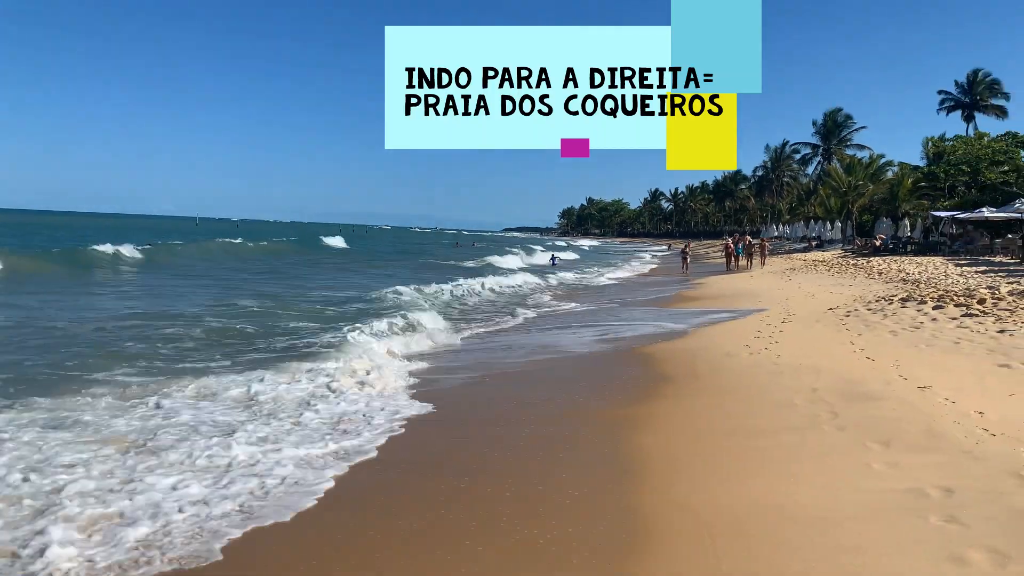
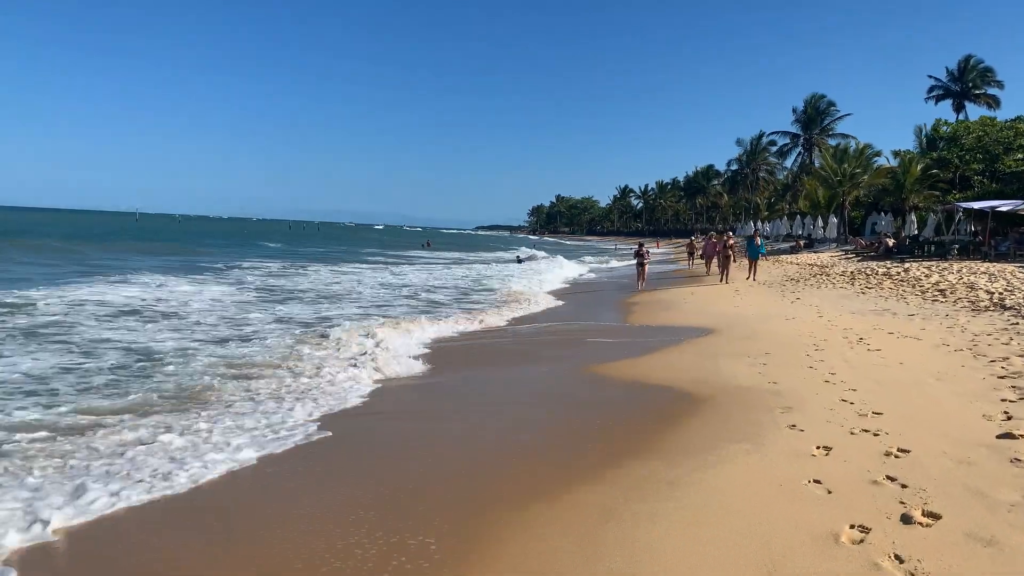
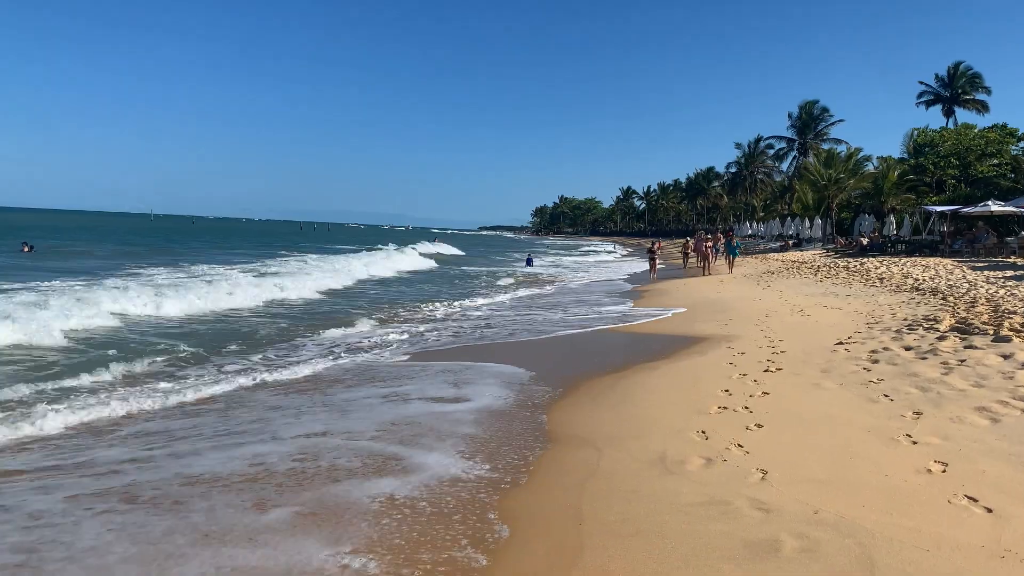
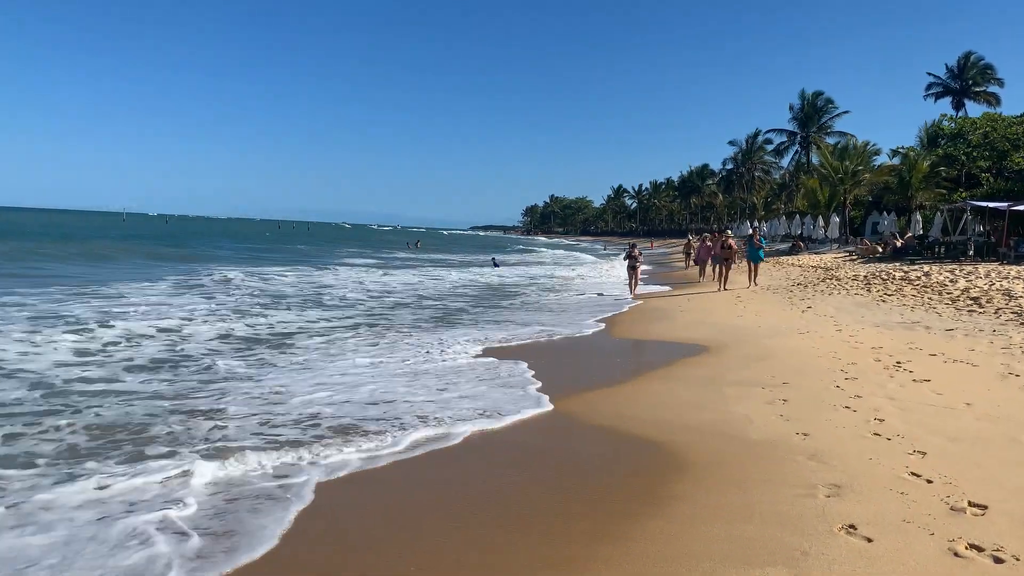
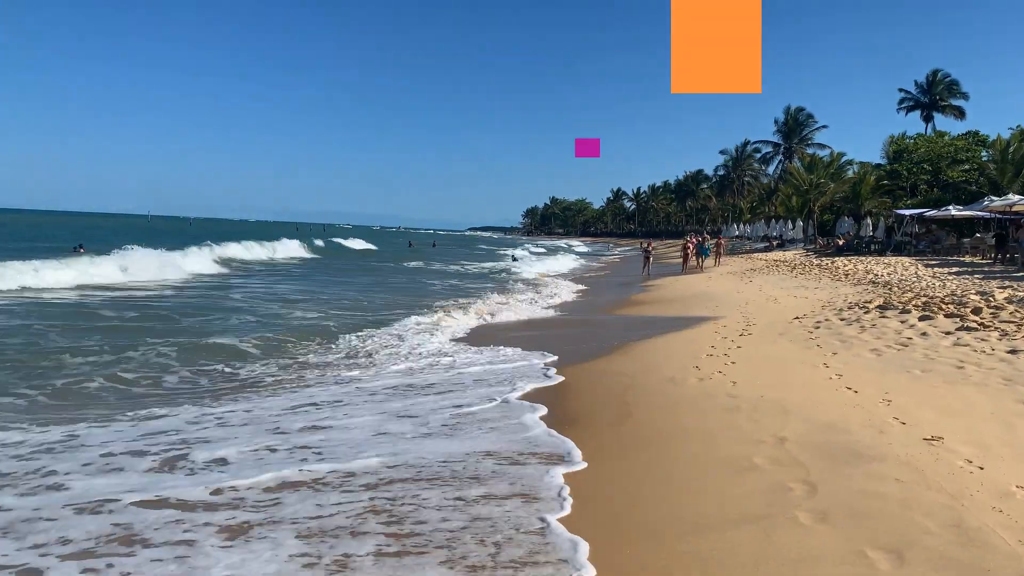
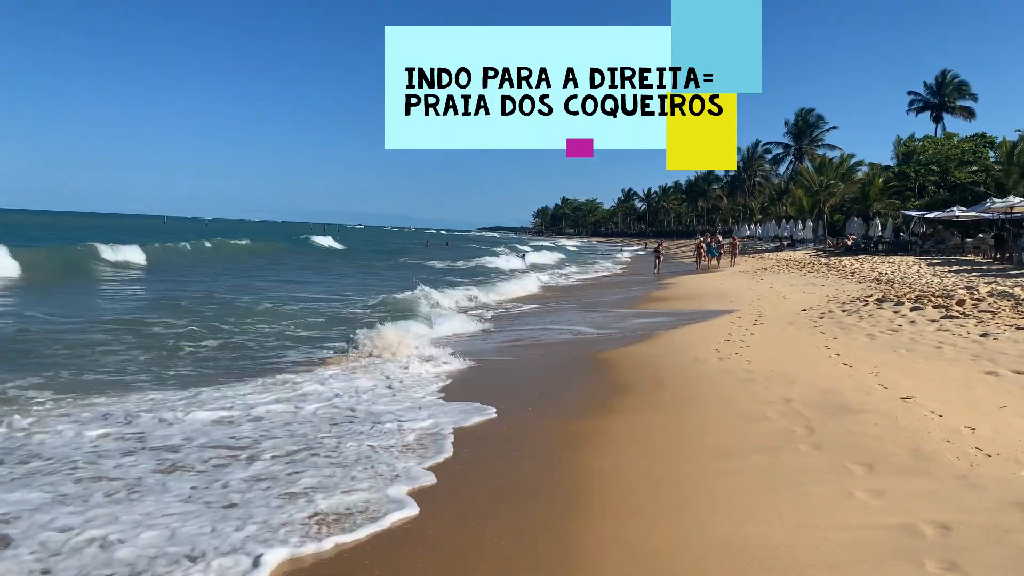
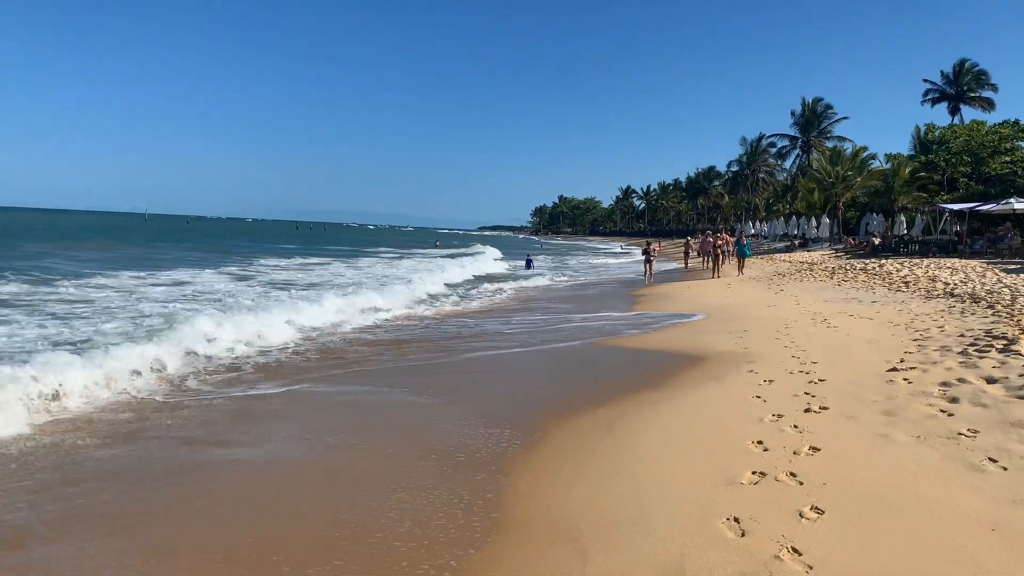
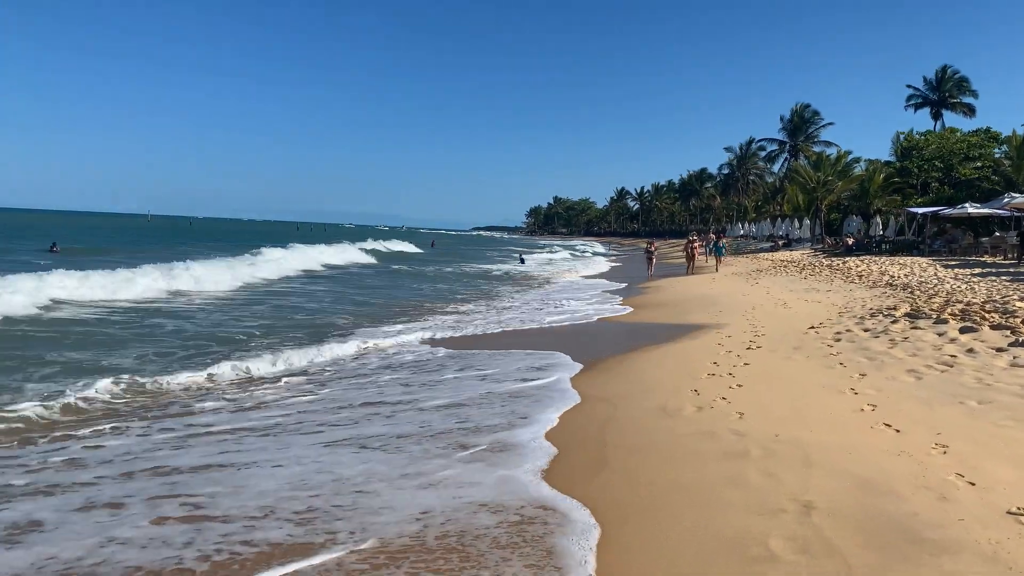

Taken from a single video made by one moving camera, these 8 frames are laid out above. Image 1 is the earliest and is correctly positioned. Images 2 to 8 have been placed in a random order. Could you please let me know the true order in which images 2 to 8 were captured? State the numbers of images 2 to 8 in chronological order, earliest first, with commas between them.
6, 5, 8, 3, 7, 2, 4
